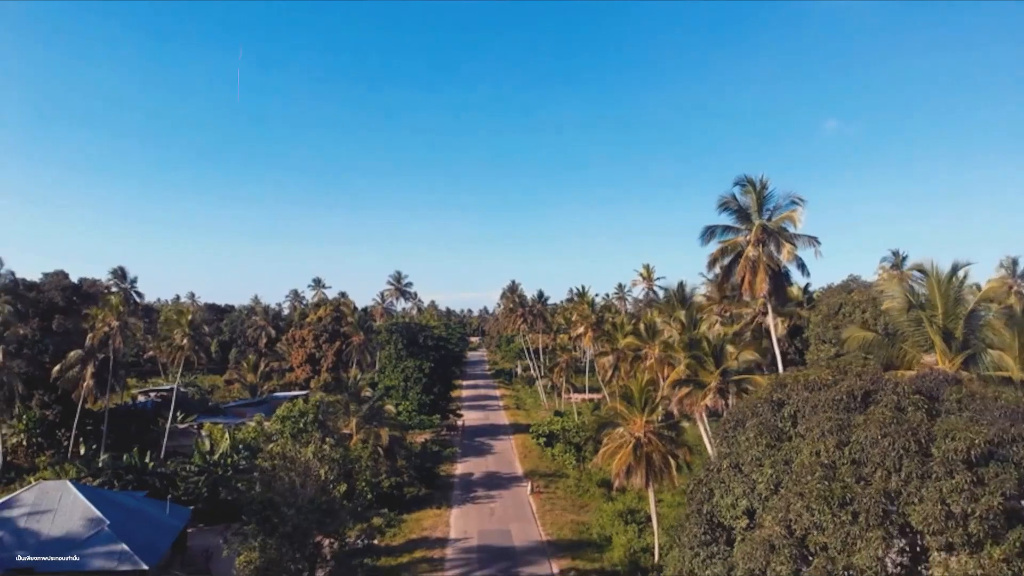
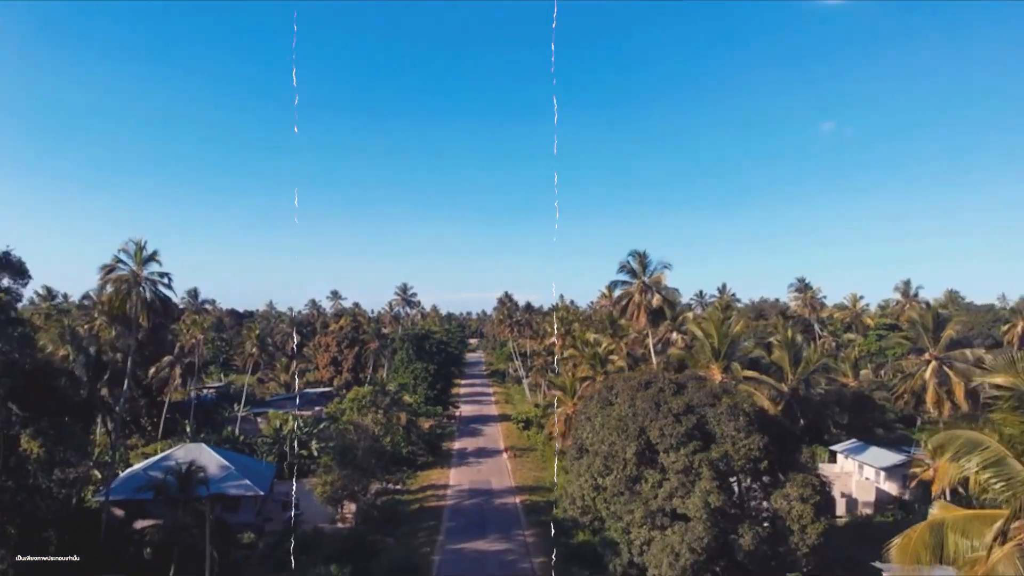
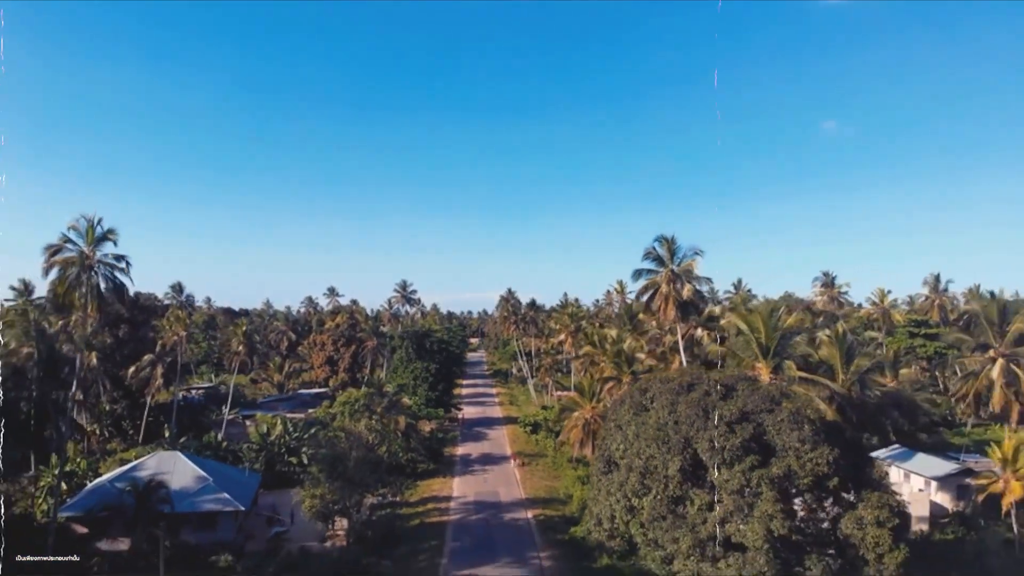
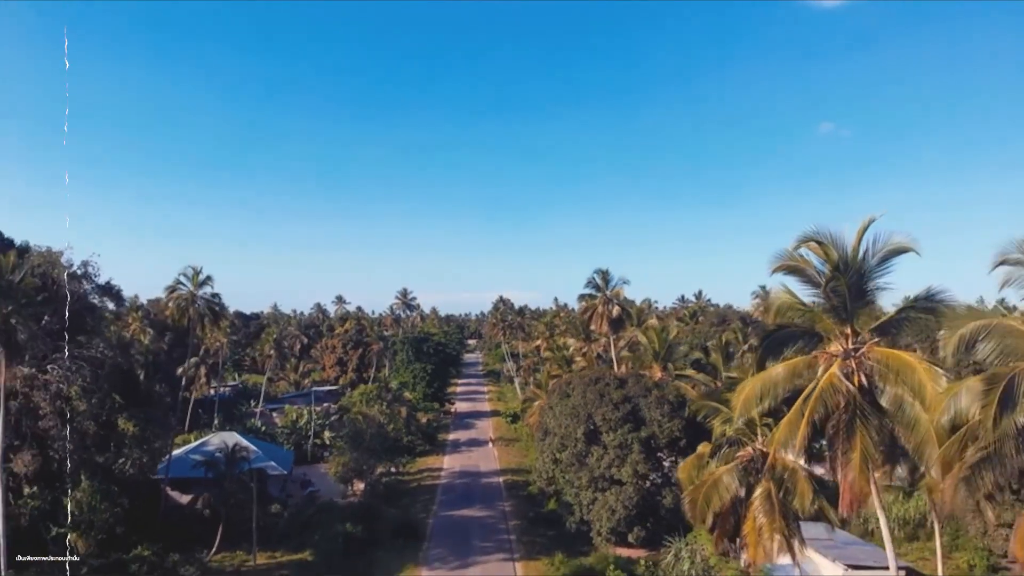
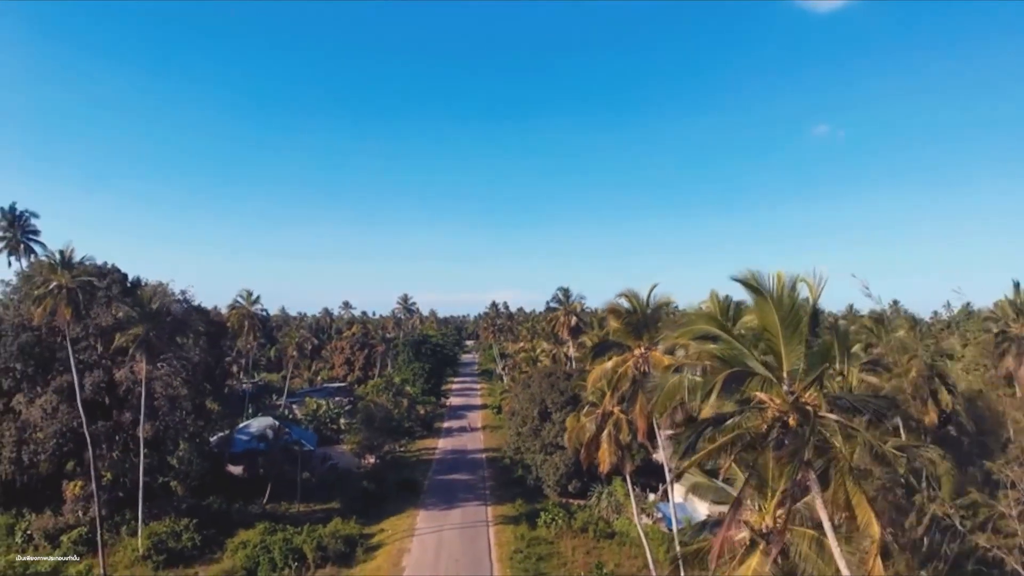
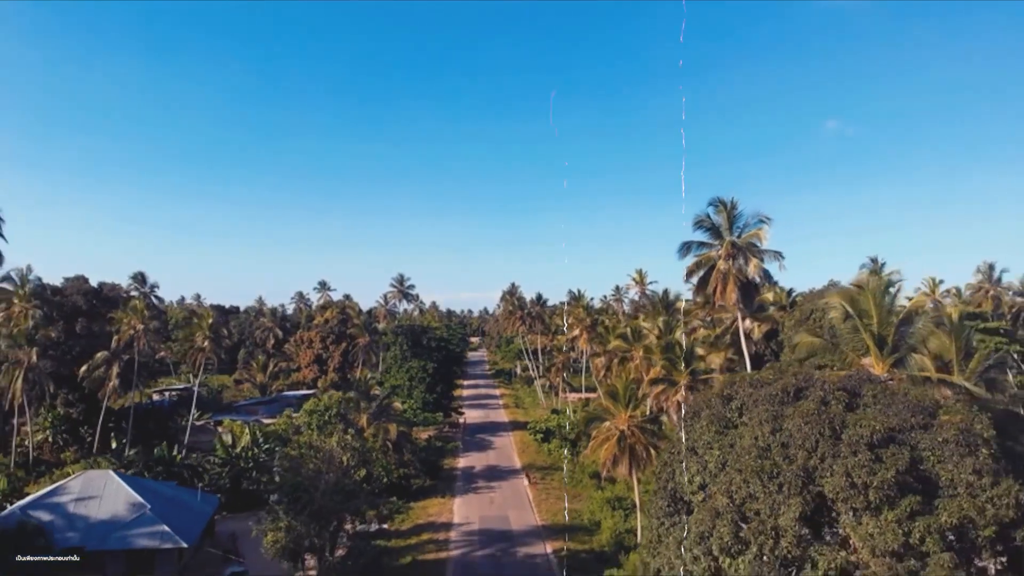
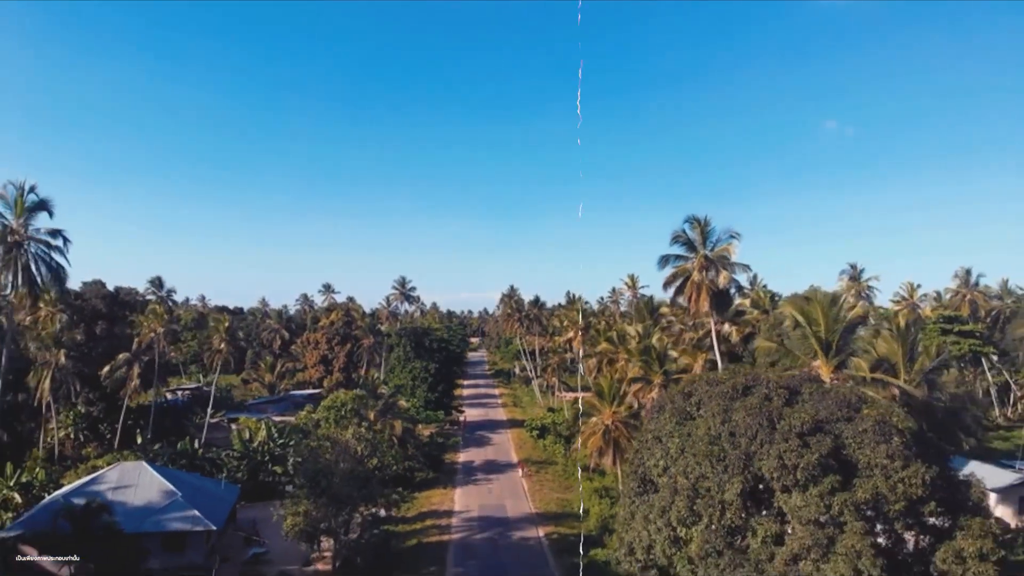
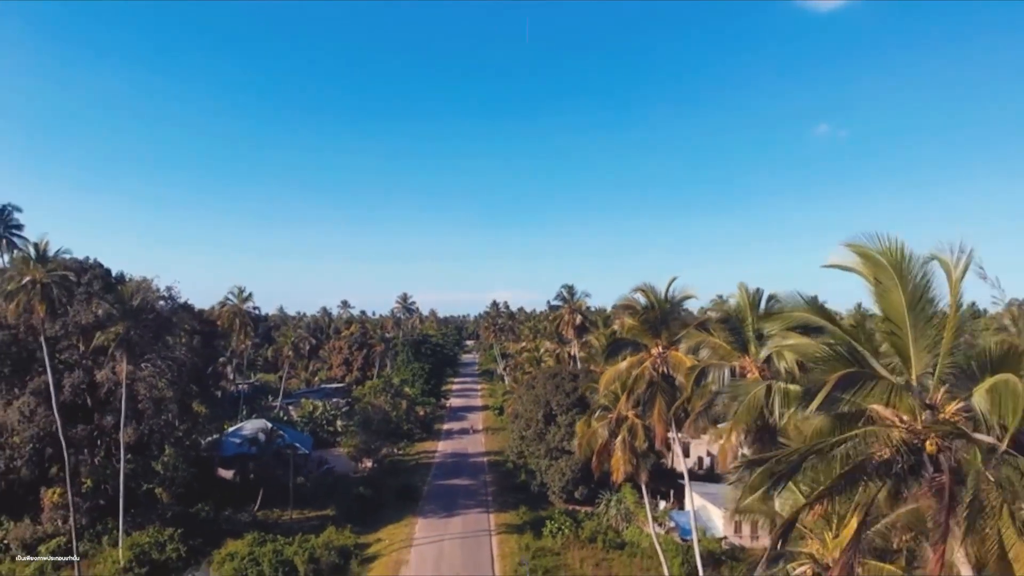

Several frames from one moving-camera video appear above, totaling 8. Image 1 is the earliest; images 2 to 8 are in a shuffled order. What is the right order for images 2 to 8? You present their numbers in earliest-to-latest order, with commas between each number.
6, 7, 3, 2, 4, 8, 5
